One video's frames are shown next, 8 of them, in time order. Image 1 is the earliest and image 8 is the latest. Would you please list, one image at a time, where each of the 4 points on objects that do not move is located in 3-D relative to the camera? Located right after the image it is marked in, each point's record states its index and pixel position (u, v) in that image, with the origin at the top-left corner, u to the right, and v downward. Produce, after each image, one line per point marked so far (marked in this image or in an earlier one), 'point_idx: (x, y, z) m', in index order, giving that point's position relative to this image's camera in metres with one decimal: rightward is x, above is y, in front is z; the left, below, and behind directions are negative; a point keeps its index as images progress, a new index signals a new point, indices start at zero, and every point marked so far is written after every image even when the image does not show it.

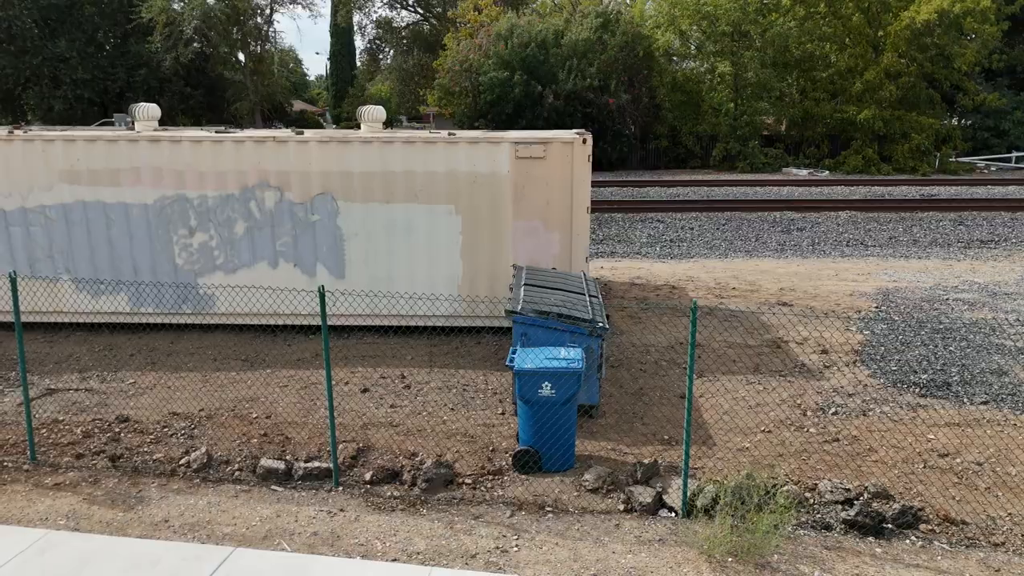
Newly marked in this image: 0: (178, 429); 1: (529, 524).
0: (-2.4, -1.0, +6.5) m
1: (+0.1, -1.3, +4.9) m
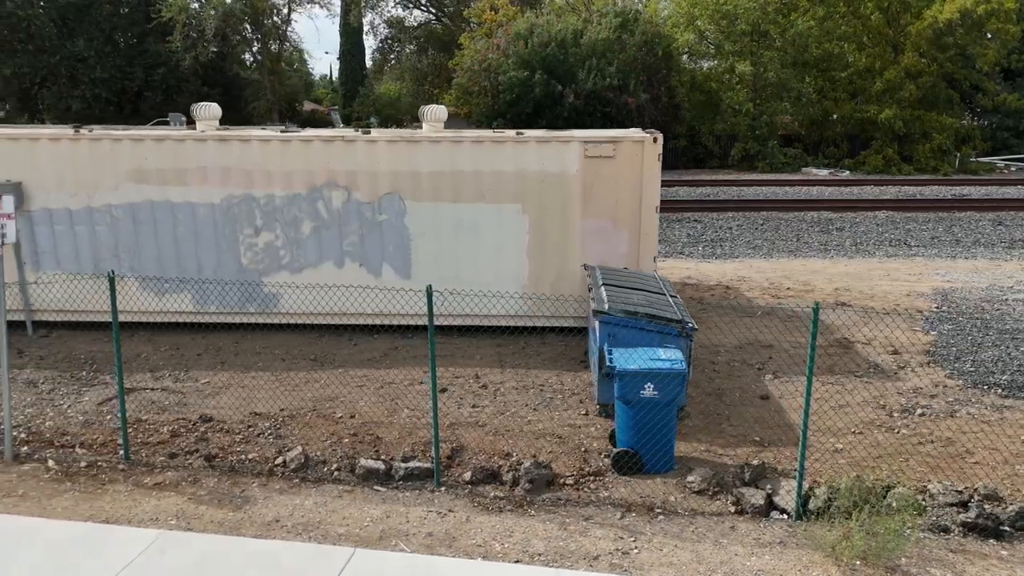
0: (-1.8, -1.0, +6.5) m
1: (+0.7, -1.3, +4.9) m
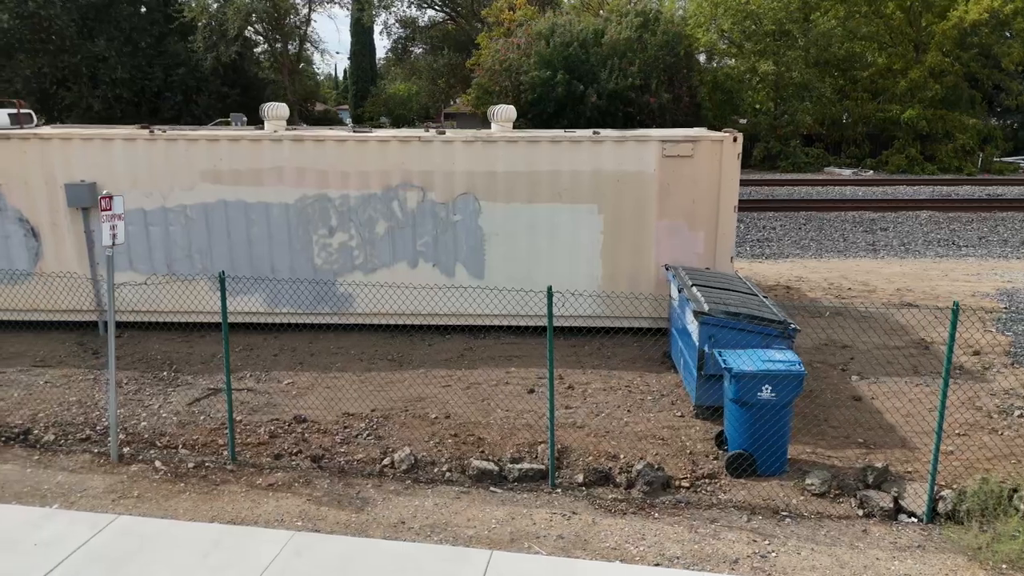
0: (-1.1, -1.0, +6.5) m
1: (+1.4, -1.3, +4.9) m
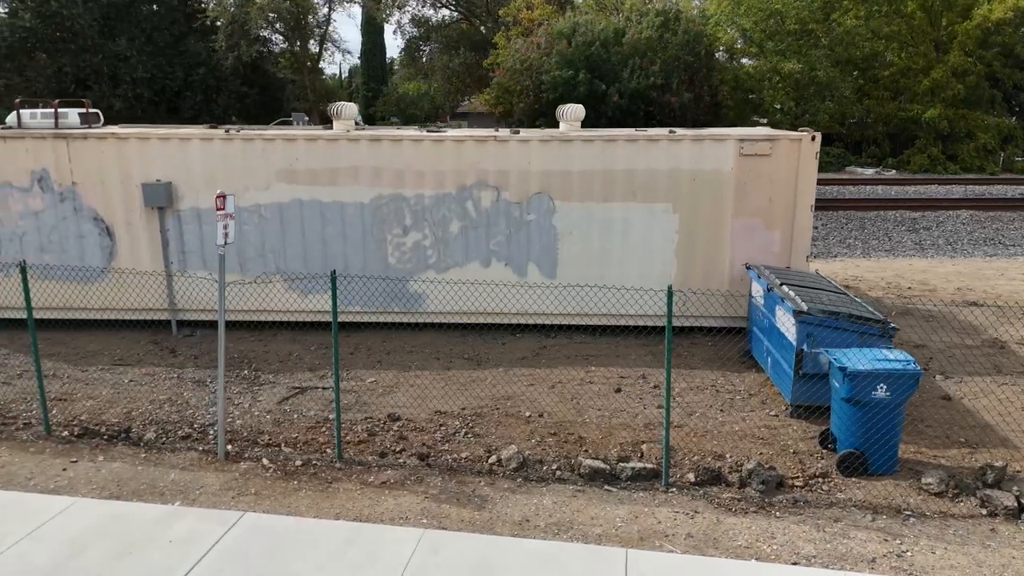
0: (-0.4, -1.0, +6.5) m
1: (+2.1, -1.3, +4.9) m
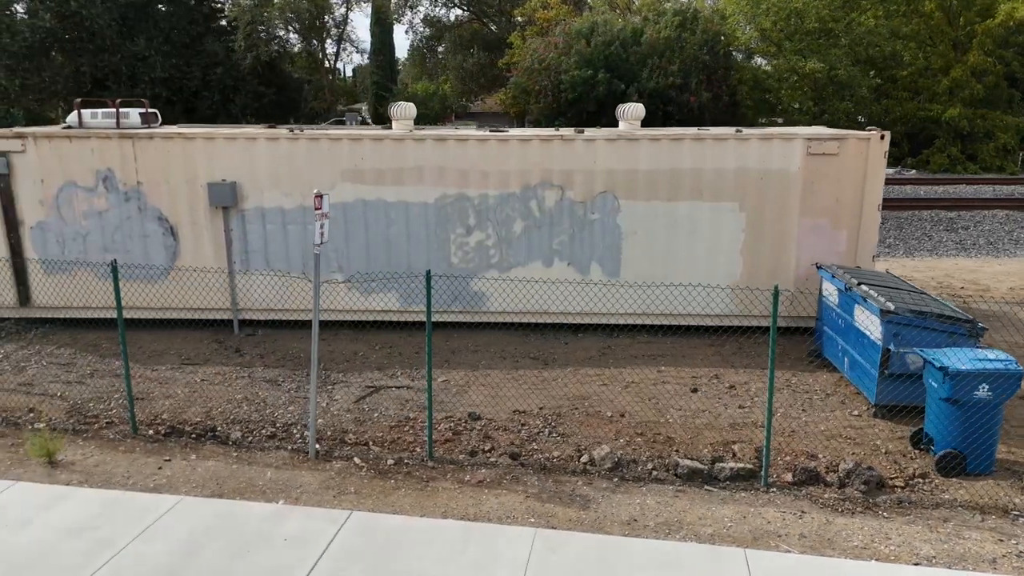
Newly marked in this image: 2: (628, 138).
0: (+0.2, -1.0, +6.5) m
1: (+2.7, -1.3, +4.8) m
2: (+1.1, +1.4, +8.4) m
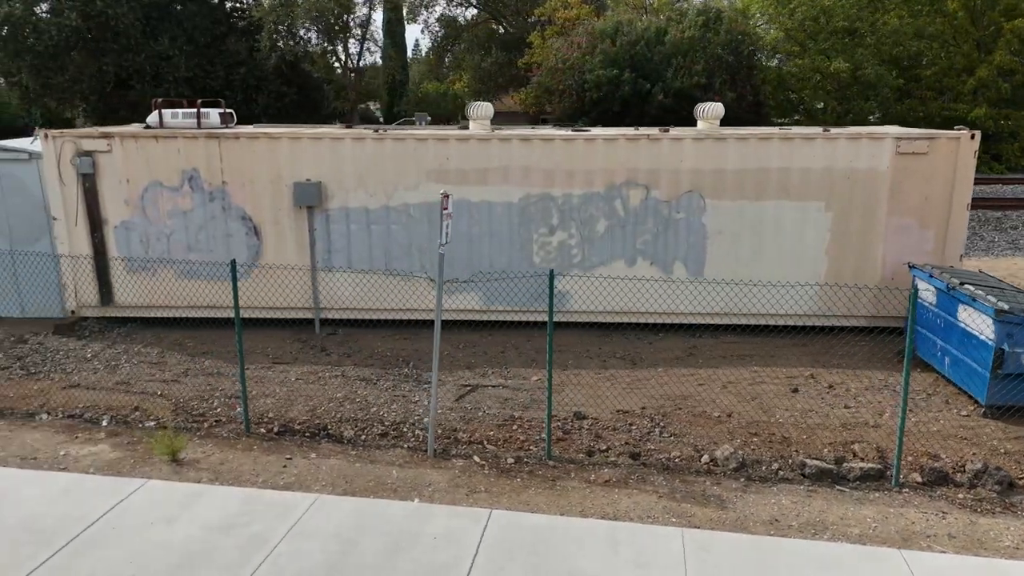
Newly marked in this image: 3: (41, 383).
0: (+1.0, -1.0, +6.5) m
1: (+3.5, -1.3, +4.8) m
2: (+1.9, +1.4, +8.4) m
3: (-4.0, -0.8, +7.6) m
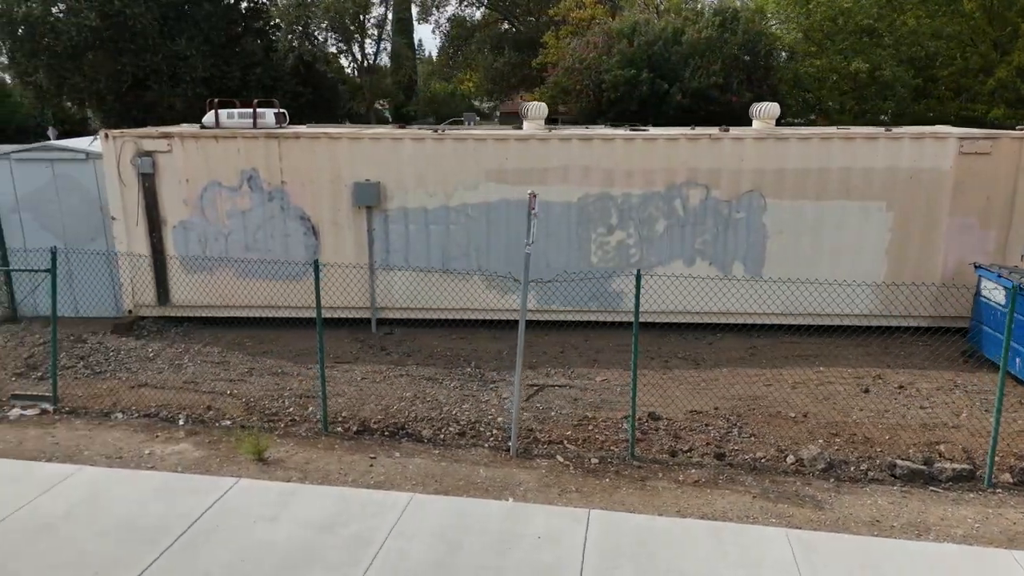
0: (+1.6, -1.0, +6.5) m
1: (+4.0, -1.3, +4.8) m
2: (+2.5, +1.4, +8.4) m
3: (-3.4, -0.8, +7.6) m
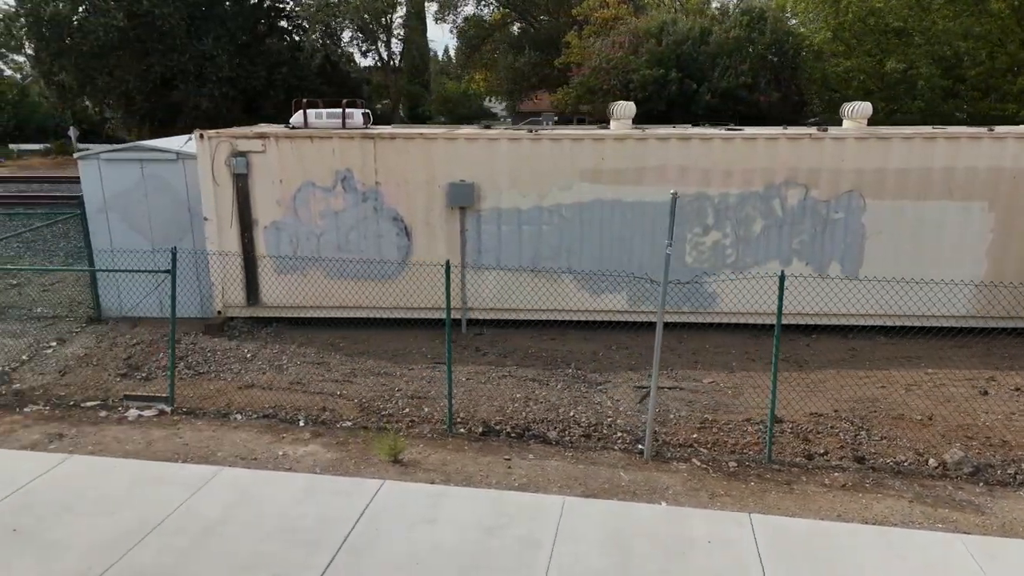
0: (+2.5, -1.0, +6.4) m
1: (+4.9, -1.3, +4.7) m
2: (+3.4, +1.4, +8.3) m
3: (-2.5, -0.8, +7.6) m
